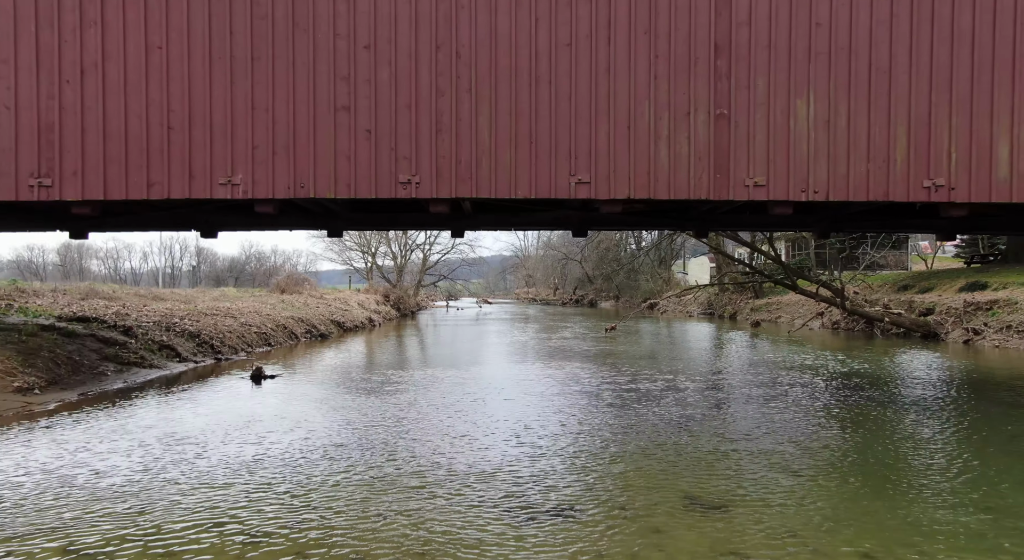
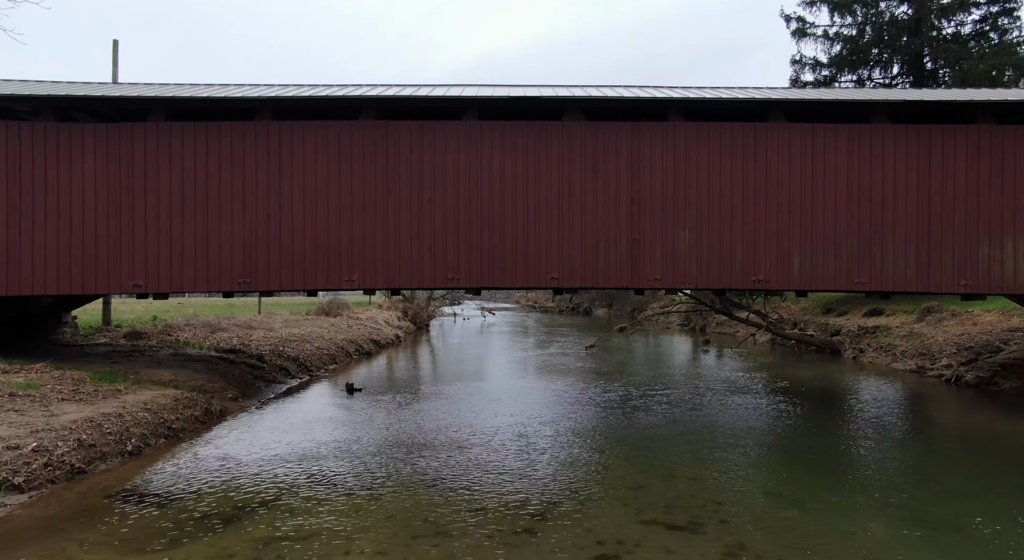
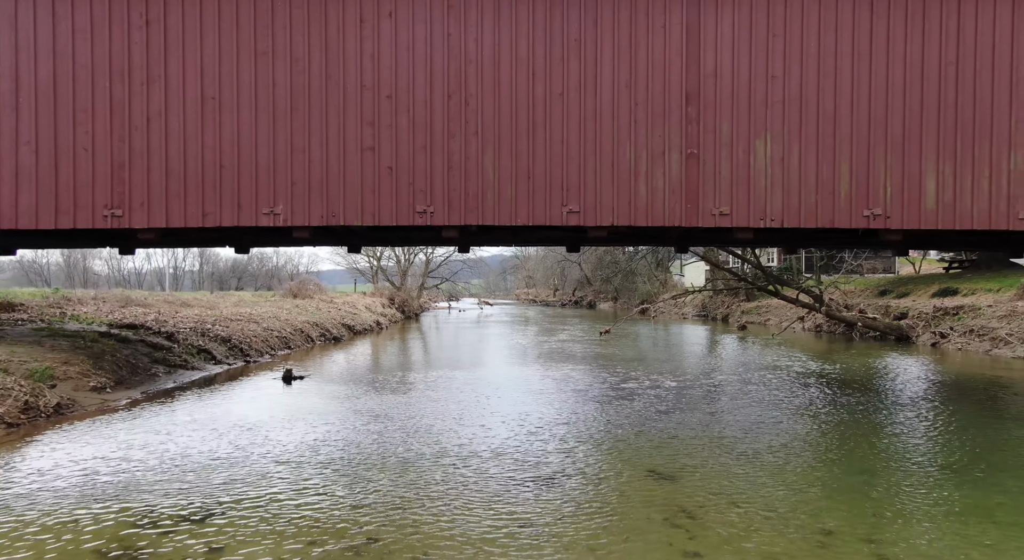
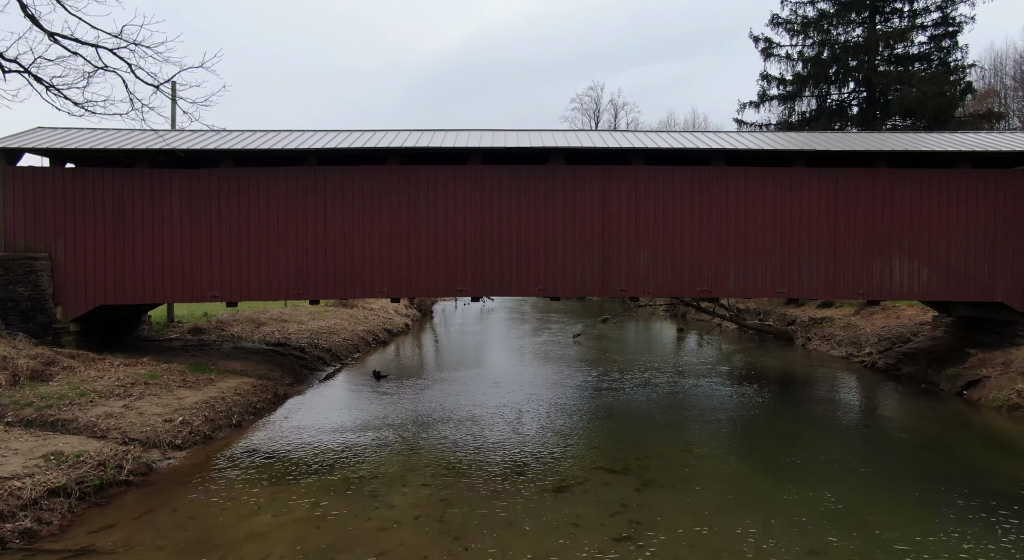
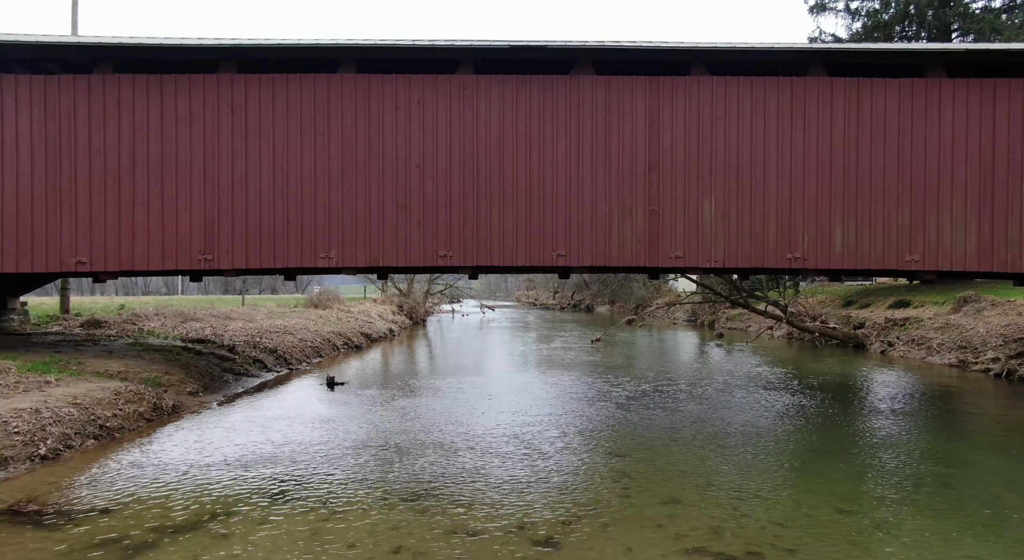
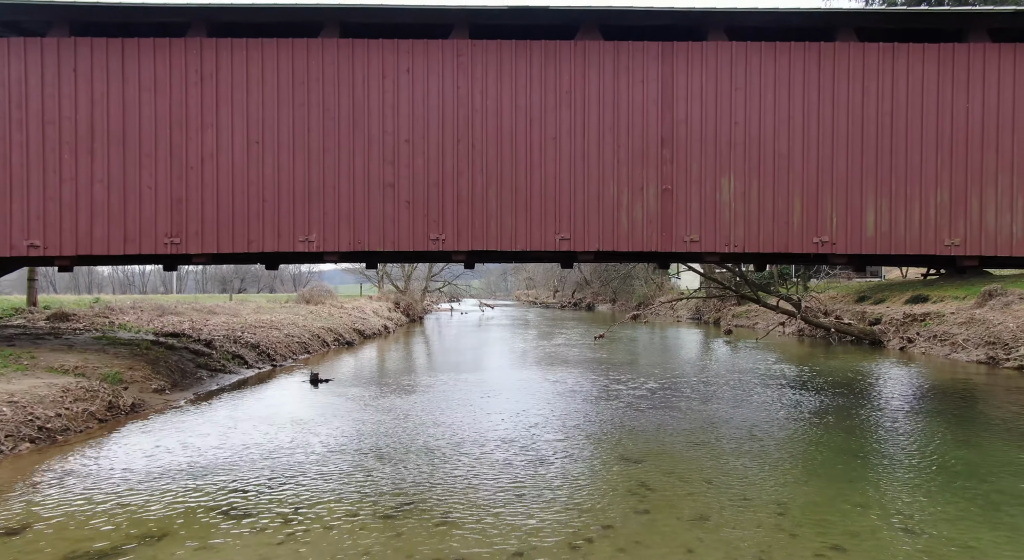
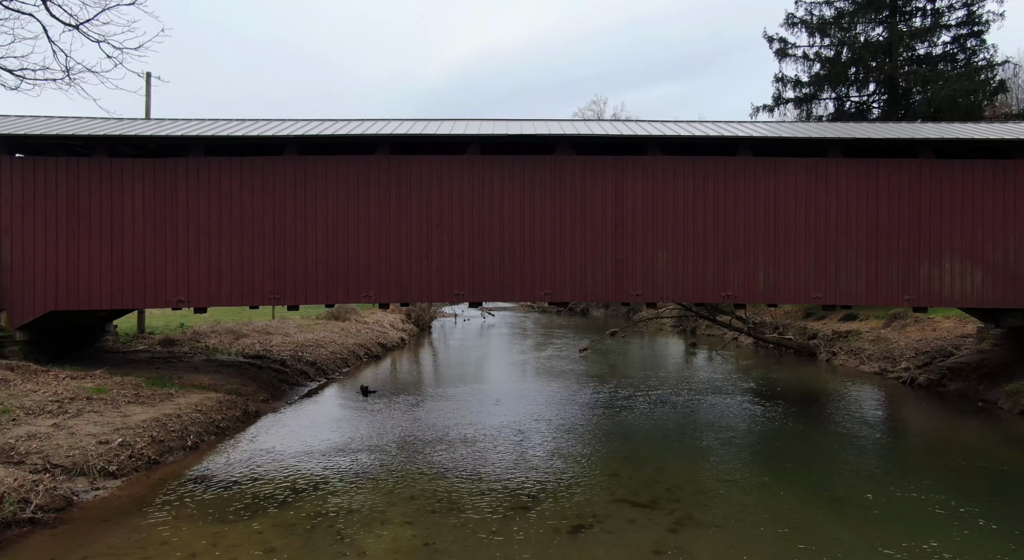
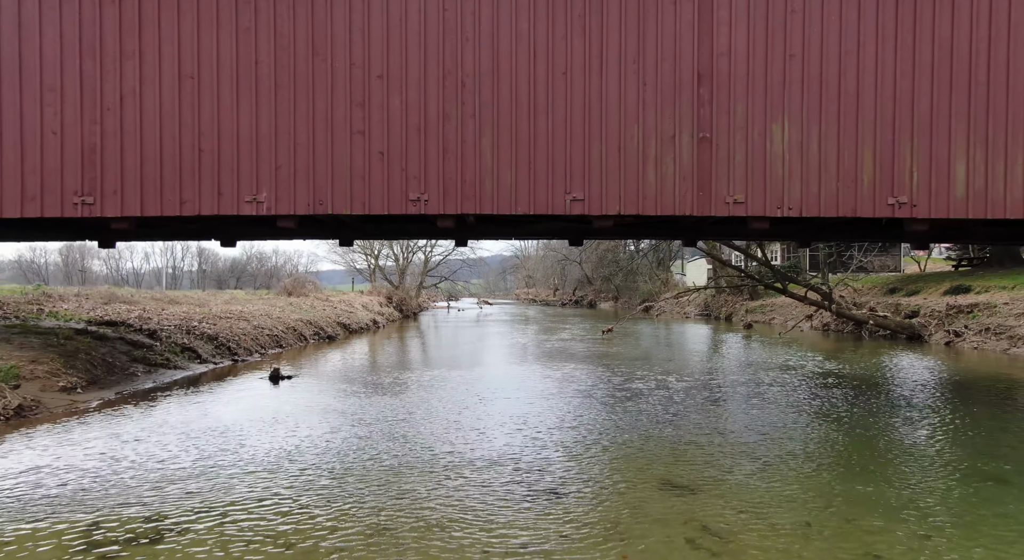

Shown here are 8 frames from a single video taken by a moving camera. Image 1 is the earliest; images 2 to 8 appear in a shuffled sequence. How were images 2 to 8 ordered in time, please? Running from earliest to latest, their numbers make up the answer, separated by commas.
8, 3, 6, 5, 2, 7, 4
